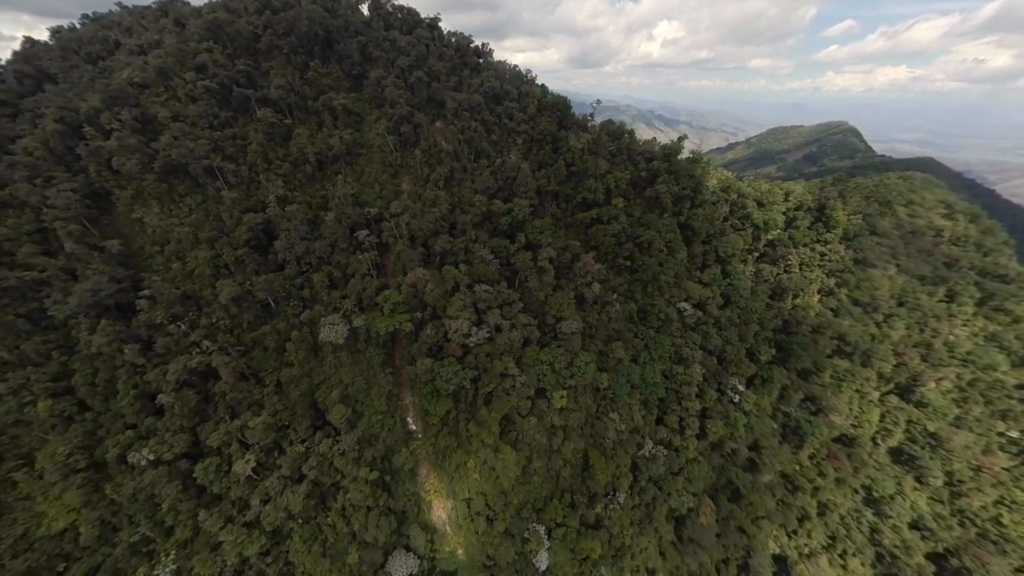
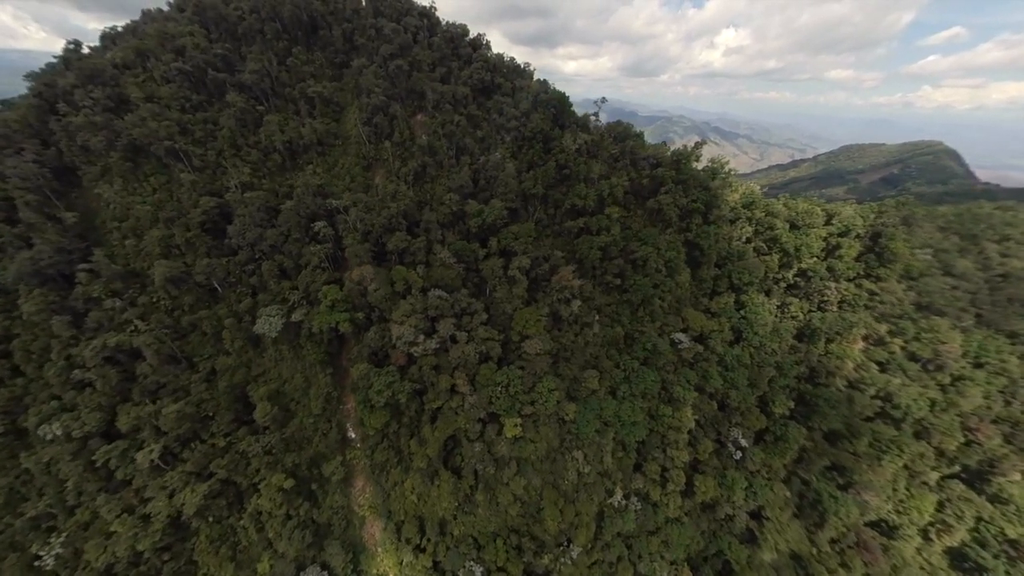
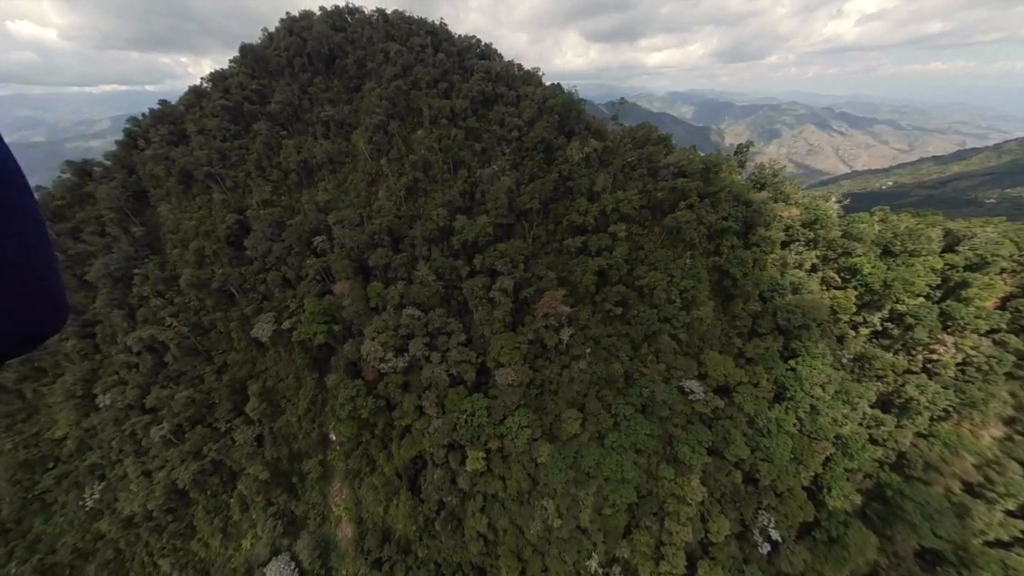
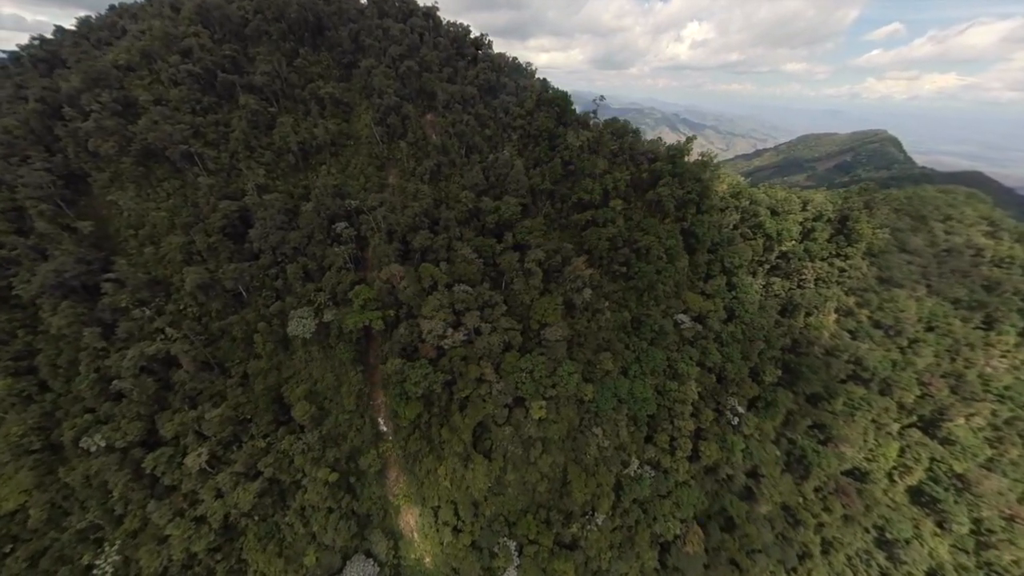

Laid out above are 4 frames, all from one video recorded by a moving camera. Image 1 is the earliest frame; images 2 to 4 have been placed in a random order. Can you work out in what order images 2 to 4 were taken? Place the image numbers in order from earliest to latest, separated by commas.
4, 2, 3
